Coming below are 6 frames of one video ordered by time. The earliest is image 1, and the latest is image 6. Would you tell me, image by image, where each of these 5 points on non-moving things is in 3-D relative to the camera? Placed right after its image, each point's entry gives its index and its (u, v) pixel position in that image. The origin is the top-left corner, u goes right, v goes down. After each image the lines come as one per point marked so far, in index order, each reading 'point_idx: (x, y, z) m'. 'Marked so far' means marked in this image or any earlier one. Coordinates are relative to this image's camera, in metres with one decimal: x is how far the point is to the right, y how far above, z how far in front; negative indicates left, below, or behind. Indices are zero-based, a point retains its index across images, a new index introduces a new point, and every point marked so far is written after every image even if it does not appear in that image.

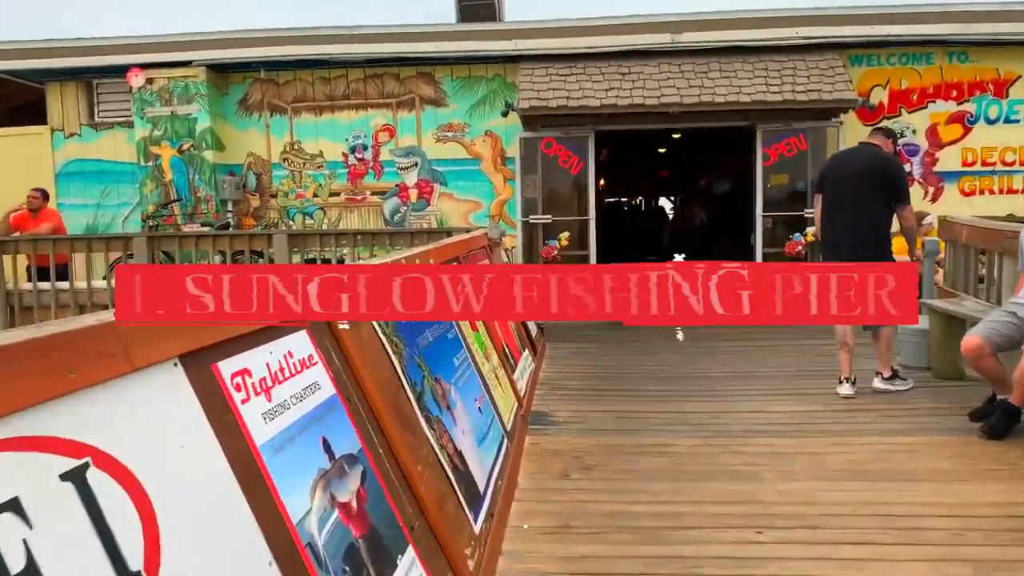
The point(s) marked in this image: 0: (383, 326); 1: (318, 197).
0: (-0.5, -0.1, +2.9) m
1: (-2.3, +1.1, +9.7) m
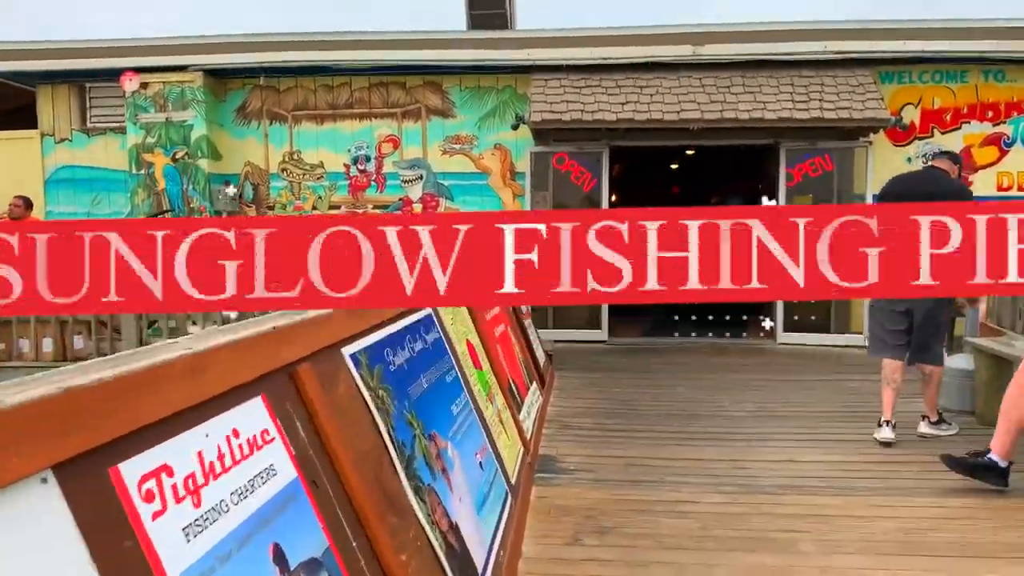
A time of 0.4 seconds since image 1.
0: (-0.4, -0.3, +2.5) m
1: (-2.2, +0.9, +9.3) m
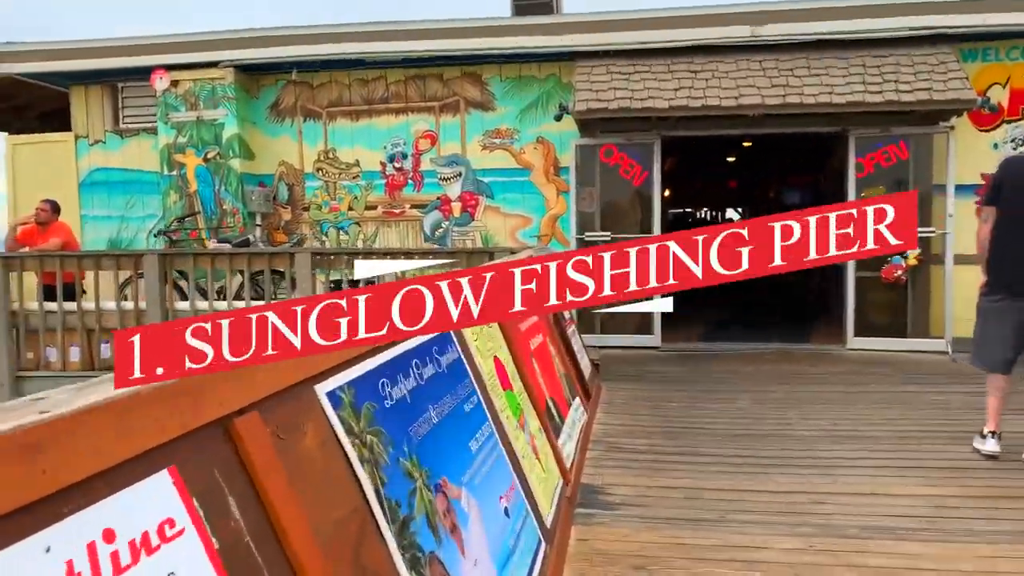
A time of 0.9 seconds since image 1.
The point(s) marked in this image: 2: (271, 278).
0: (-0.4, -0.3, +2.0) m
1: (-1.7, +0.9, +8.9) m
2: (-2.1, +0.1, +7.0) m
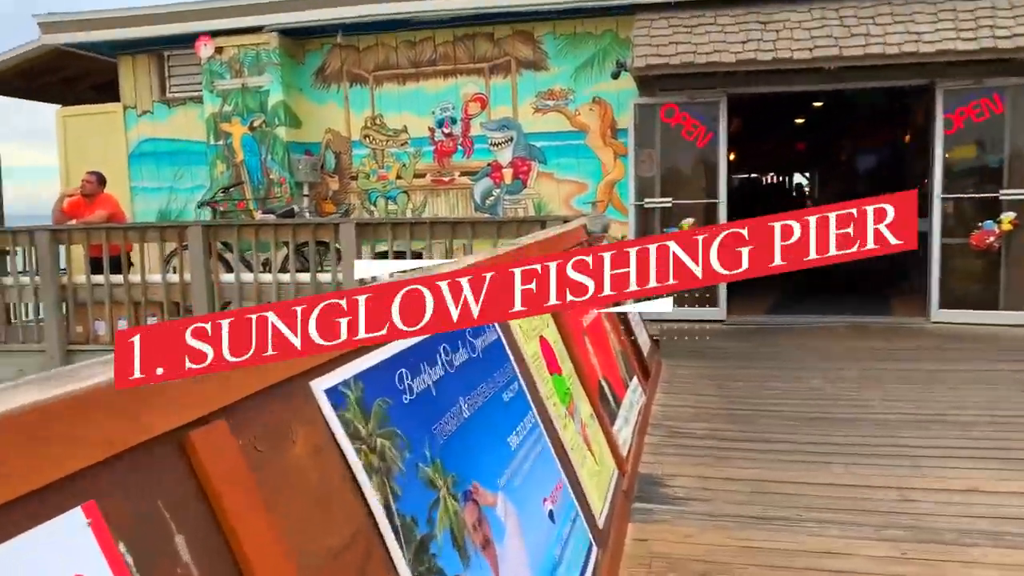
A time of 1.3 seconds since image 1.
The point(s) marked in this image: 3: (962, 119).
0: (-0.3, -0.3, +1.6) m
1: (-1.2, +1.2, +8.5) m
2: (-1.6, +0.3, +6.8) m
3: (+4.0, +1.5, +7.2) m
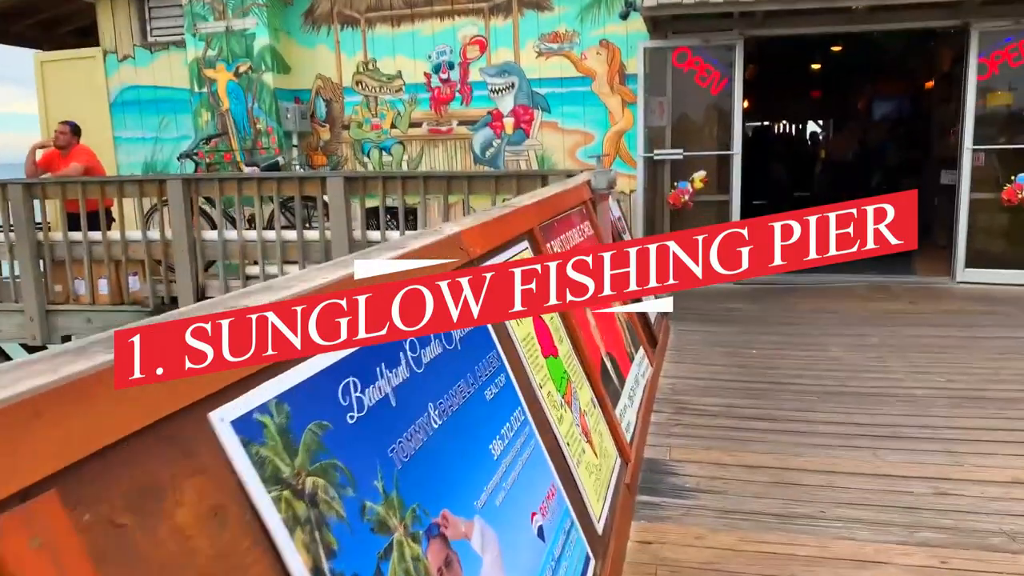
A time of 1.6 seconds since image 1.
0: (-0.4, -0.3, +1.2) m
1: (-1.2, +1.6, +8.1) m
2: (-1.7, +0.7, +6.4) m
3: (+4.0, +1.9, +6.7) m
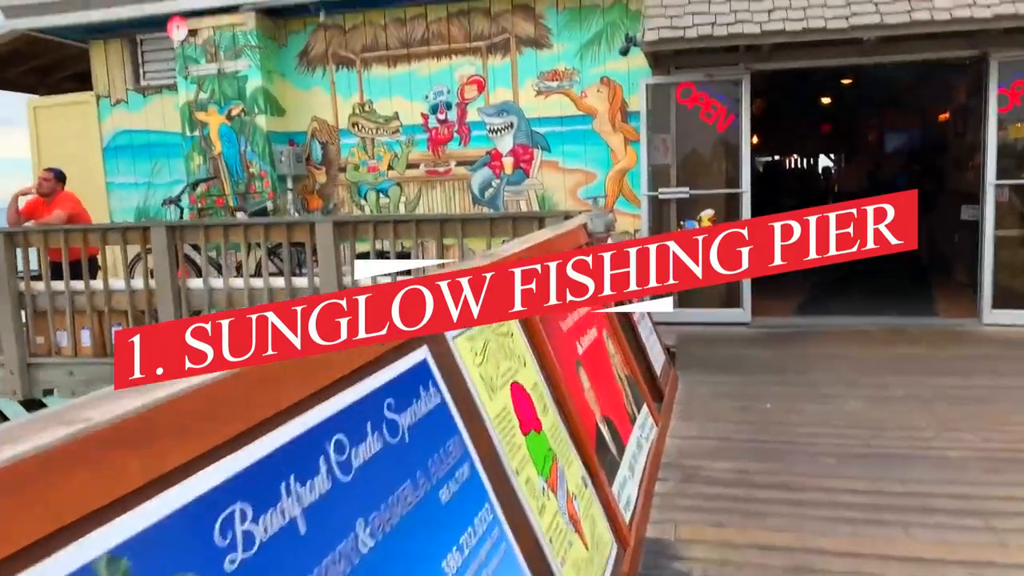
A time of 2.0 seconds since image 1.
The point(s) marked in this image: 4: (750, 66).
0: (-0.5, -0.4, +0.9) m
1: (-1.1, +1.1, +7.8) m
2: (-1.7, +0.3, +6.1) m
3: (+4.0, +1.5, +6.4) m
4: (+2.0, +1.8, +6.7) m
